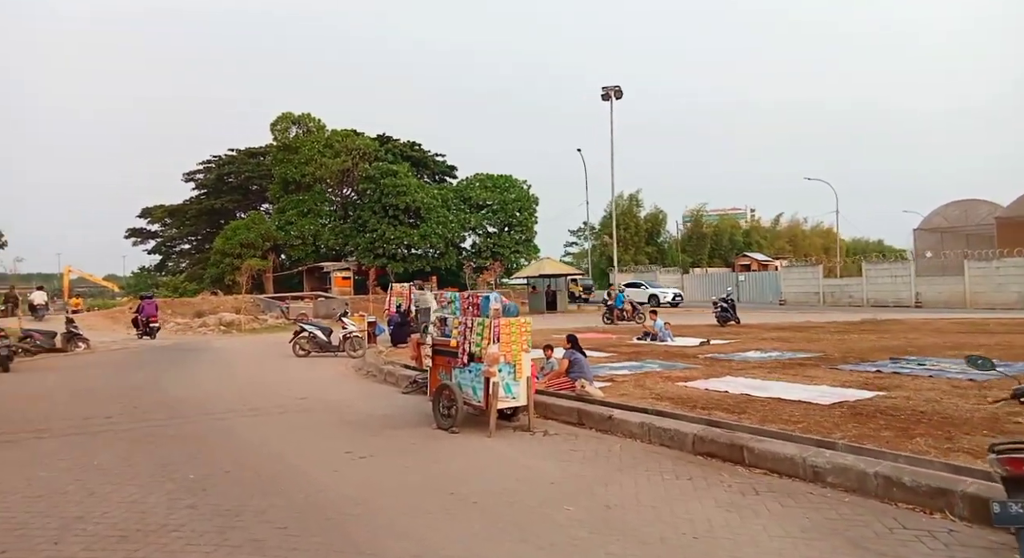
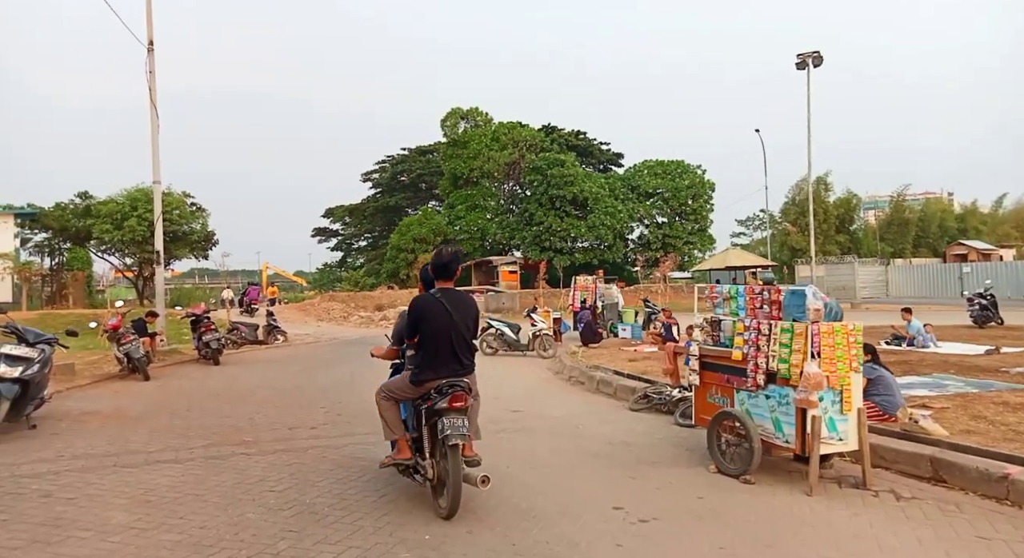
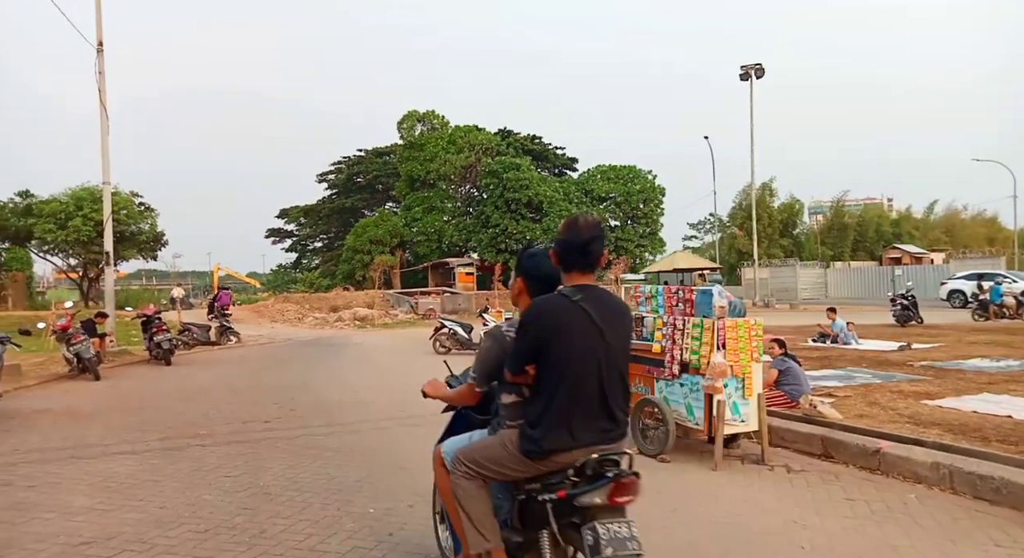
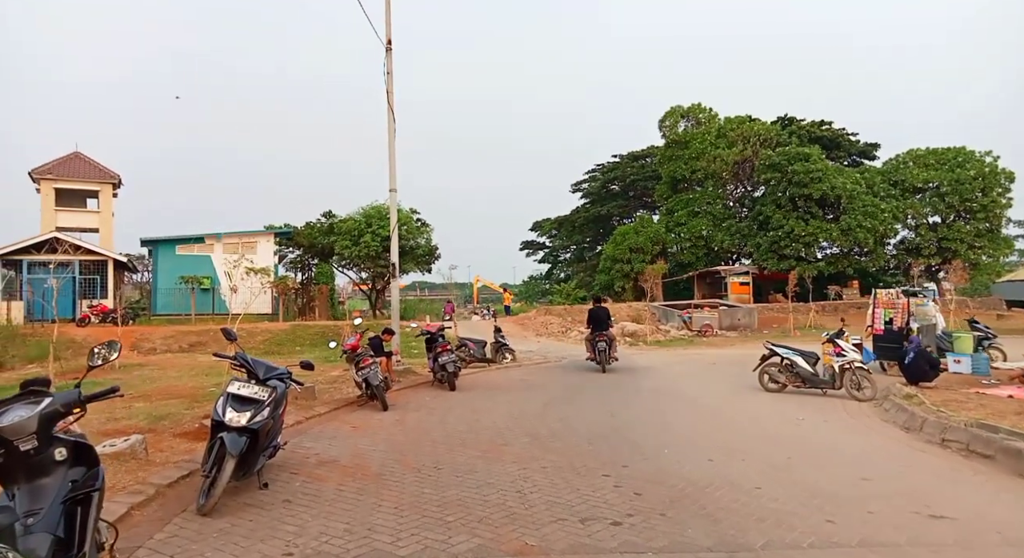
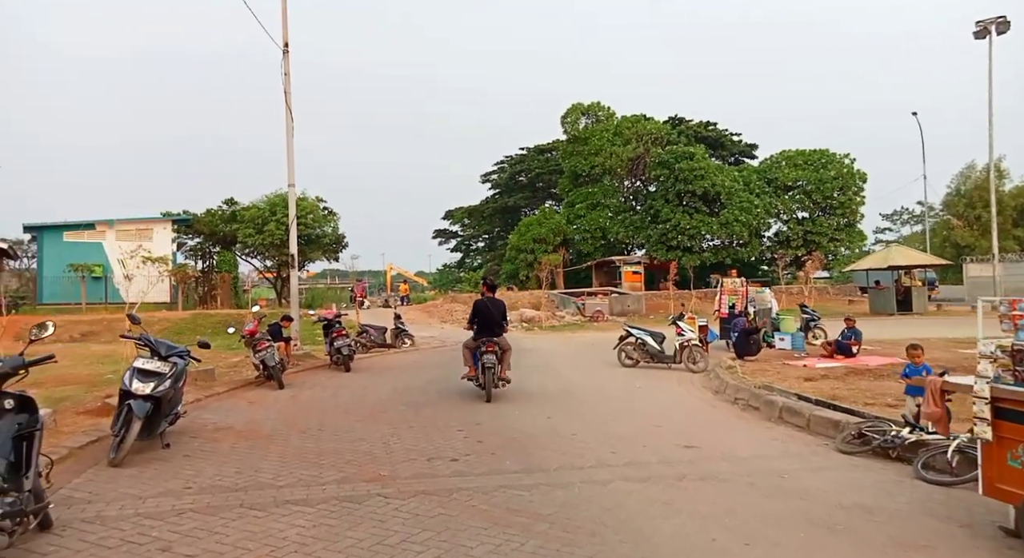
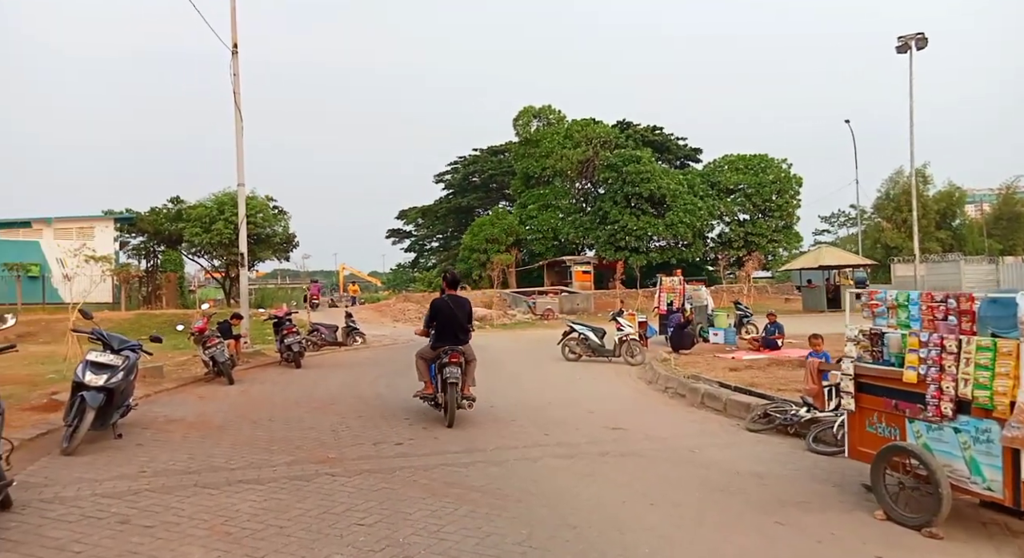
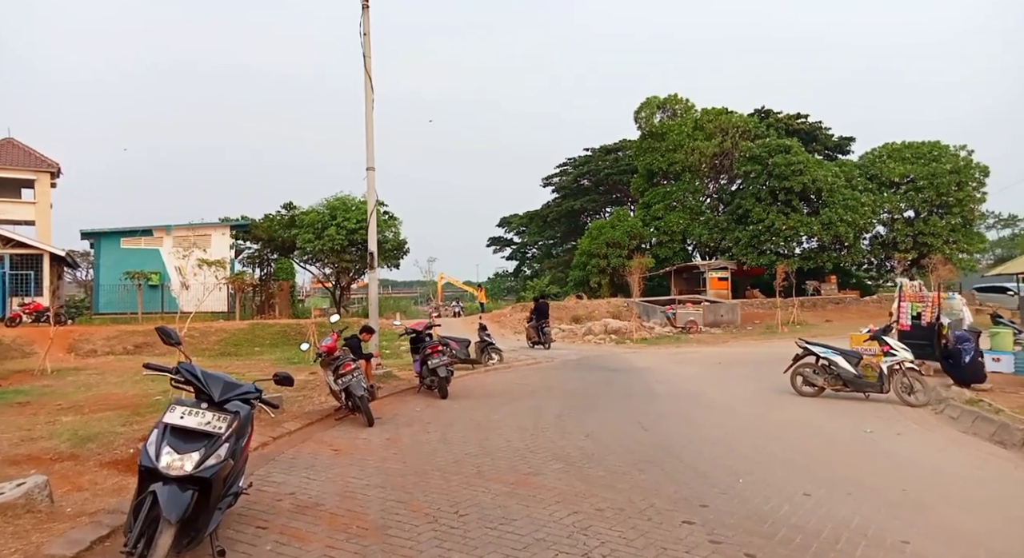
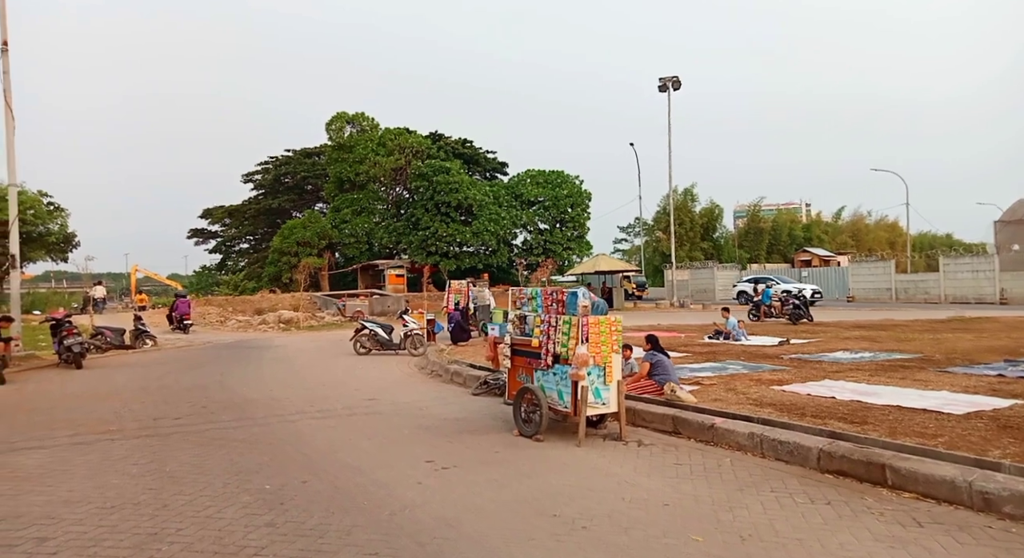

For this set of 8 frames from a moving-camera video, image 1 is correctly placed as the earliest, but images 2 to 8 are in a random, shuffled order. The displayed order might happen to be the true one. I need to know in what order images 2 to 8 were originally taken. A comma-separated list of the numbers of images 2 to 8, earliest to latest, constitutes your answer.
8, 3, 2, 6, 5, 4, 7
